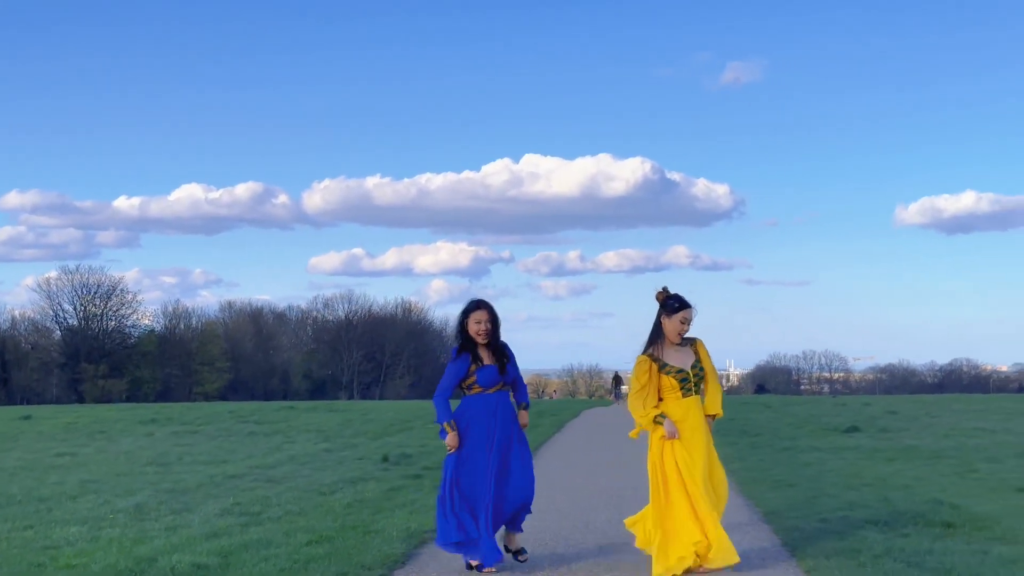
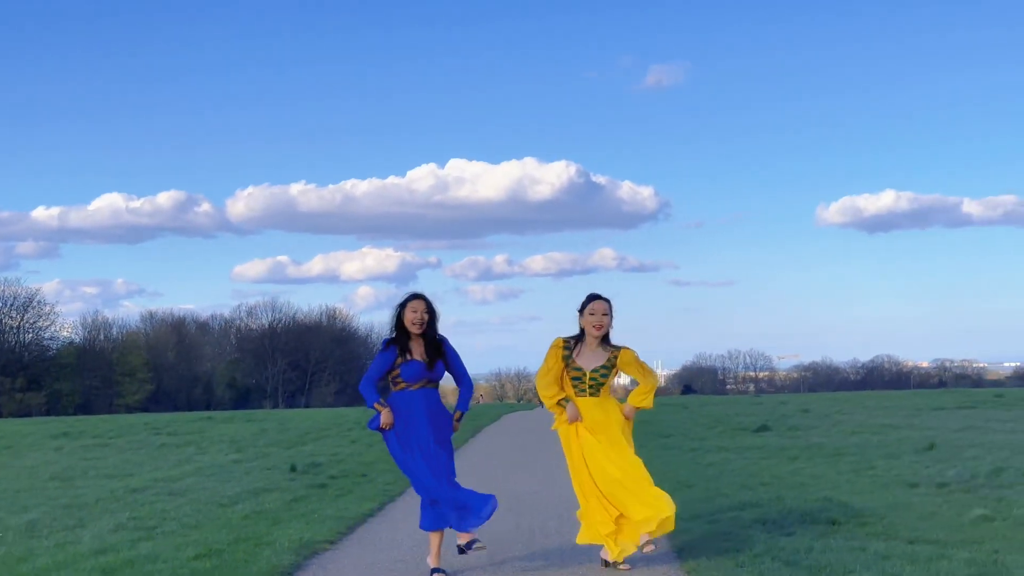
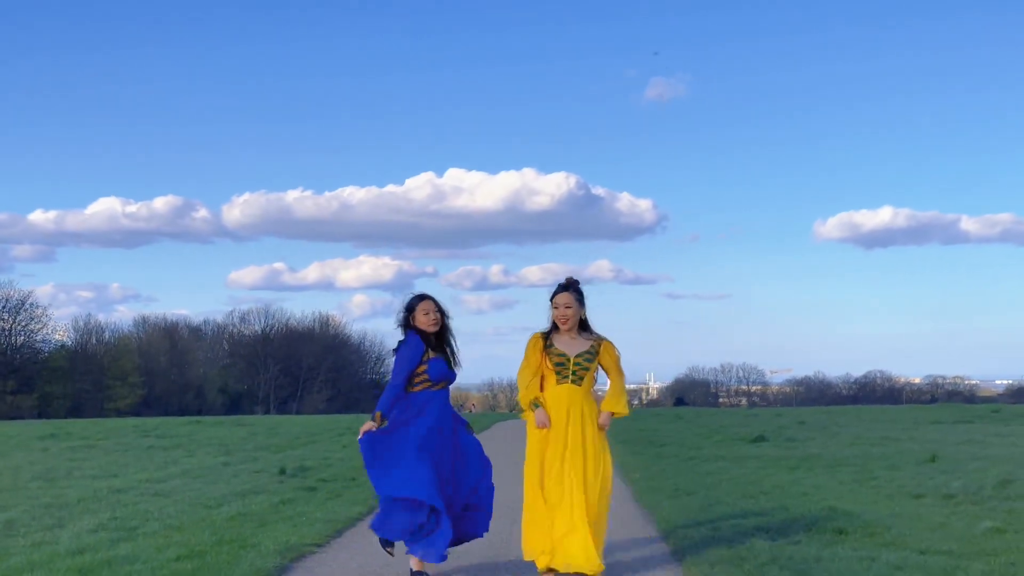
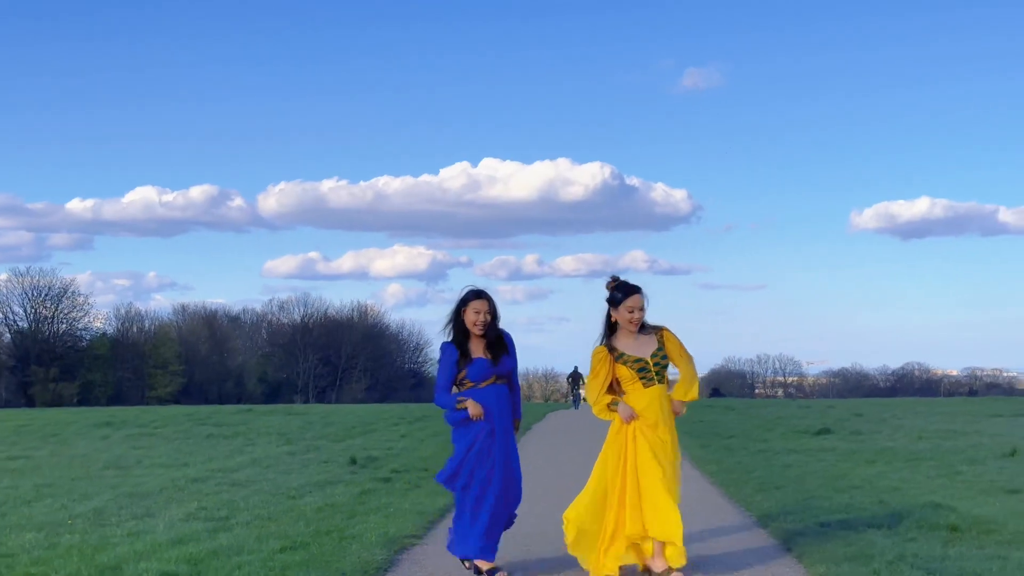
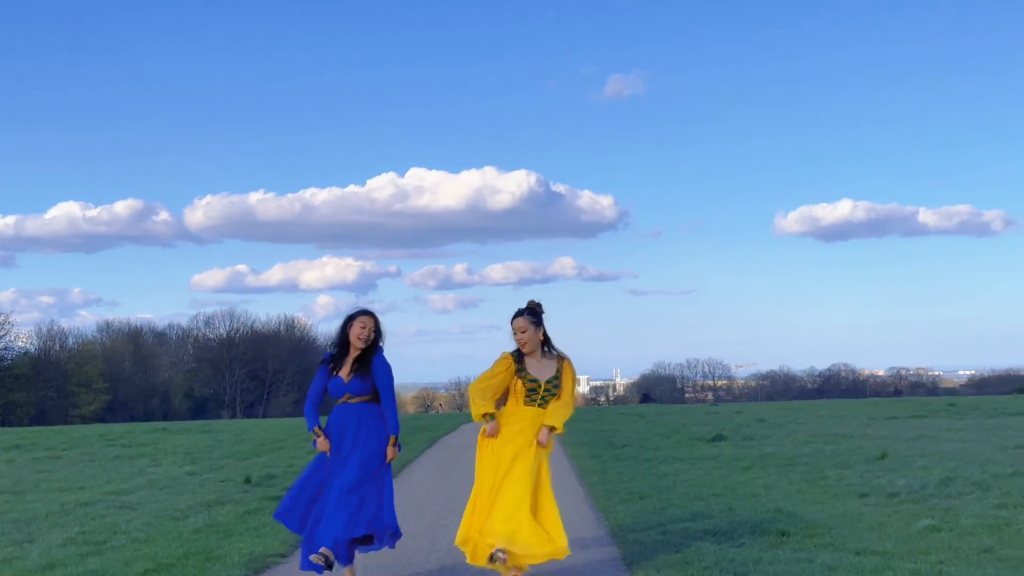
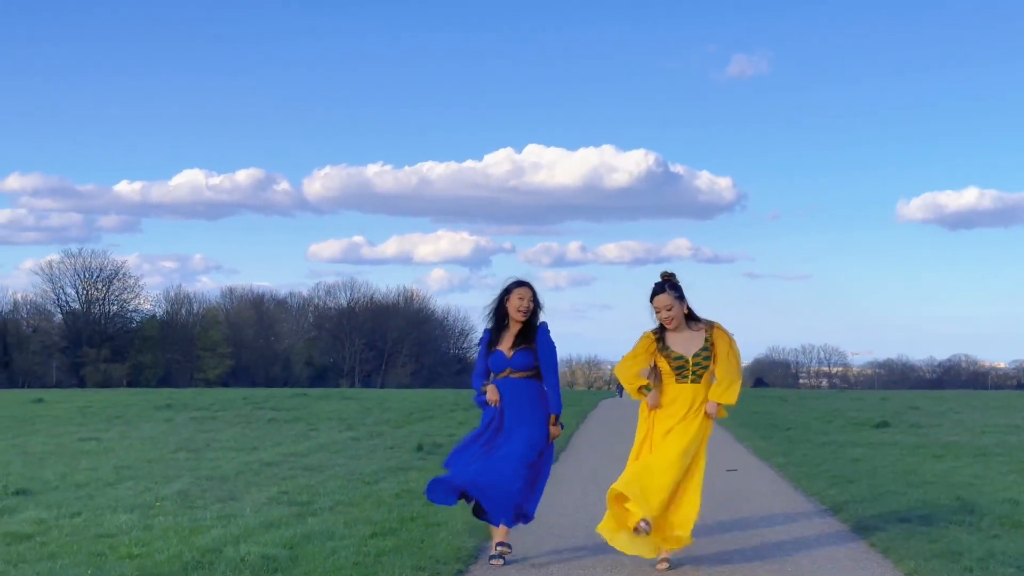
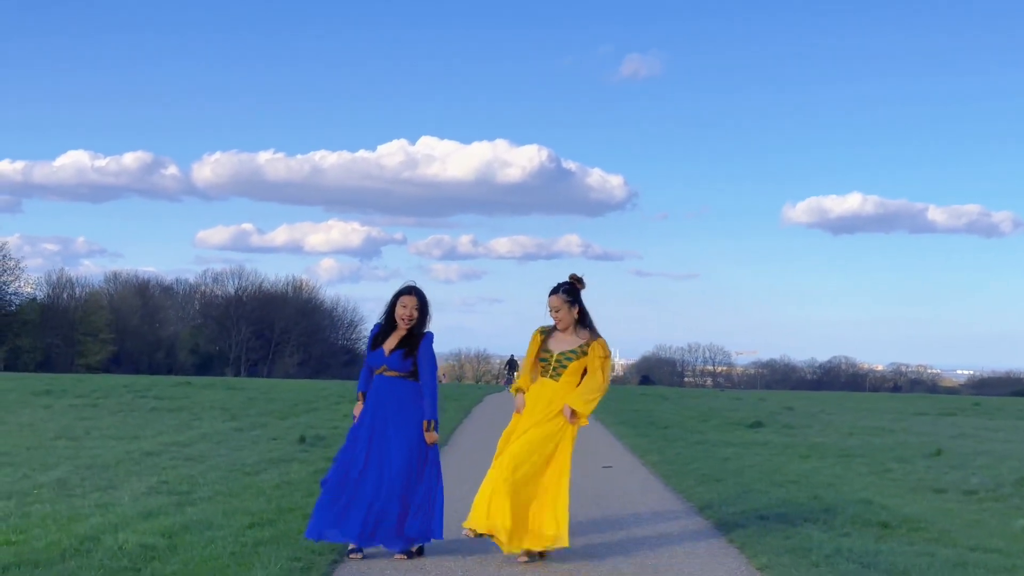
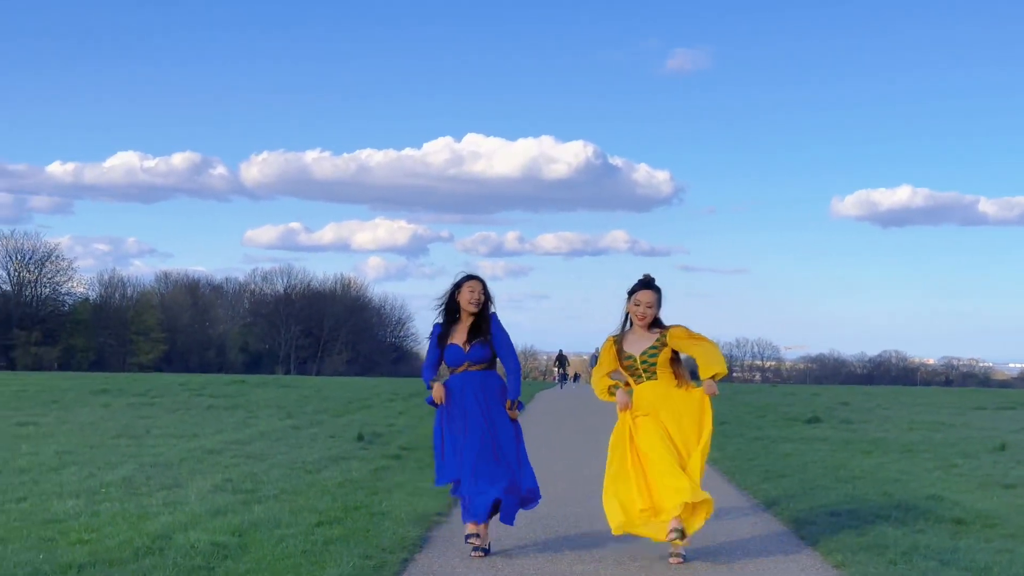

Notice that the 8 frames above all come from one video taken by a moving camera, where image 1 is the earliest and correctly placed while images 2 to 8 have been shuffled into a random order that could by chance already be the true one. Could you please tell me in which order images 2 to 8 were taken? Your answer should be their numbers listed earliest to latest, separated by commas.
2, 5, 7, 8, 6, 4, 3
